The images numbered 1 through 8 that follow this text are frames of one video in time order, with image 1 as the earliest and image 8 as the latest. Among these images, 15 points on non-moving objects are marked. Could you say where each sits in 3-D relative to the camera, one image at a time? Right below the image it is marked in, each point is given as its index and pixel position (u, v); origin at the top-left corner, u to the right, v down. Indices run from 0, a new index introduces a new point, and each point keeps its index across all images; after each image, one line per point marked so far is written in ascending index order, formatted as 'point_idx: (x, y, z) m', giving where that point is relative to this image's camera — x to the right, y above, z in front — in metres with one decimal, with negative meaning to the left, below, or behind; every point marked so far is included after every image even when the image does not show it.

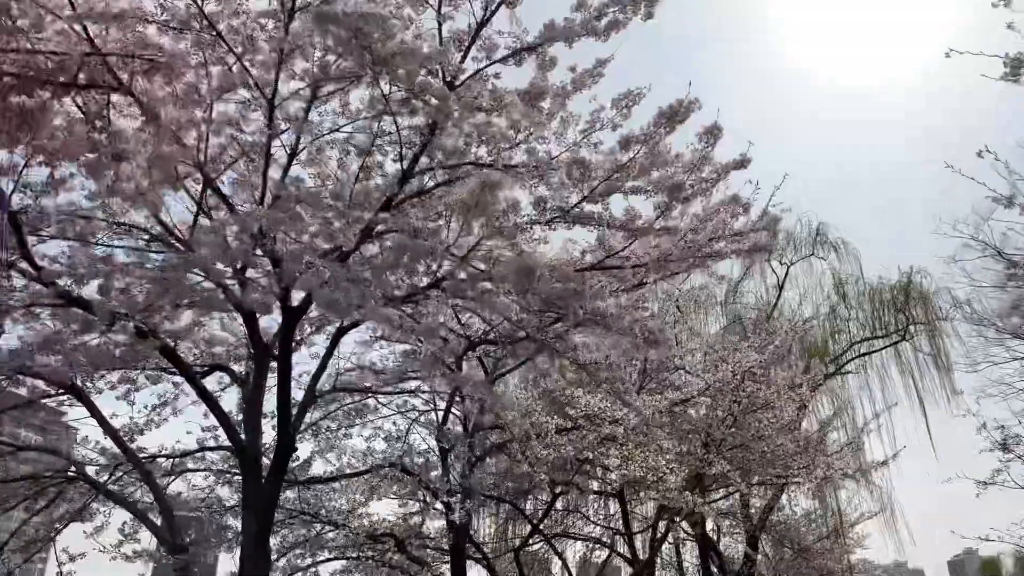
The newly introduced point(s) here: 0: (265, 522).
0: (-1.3, -1.2, +4.3) m
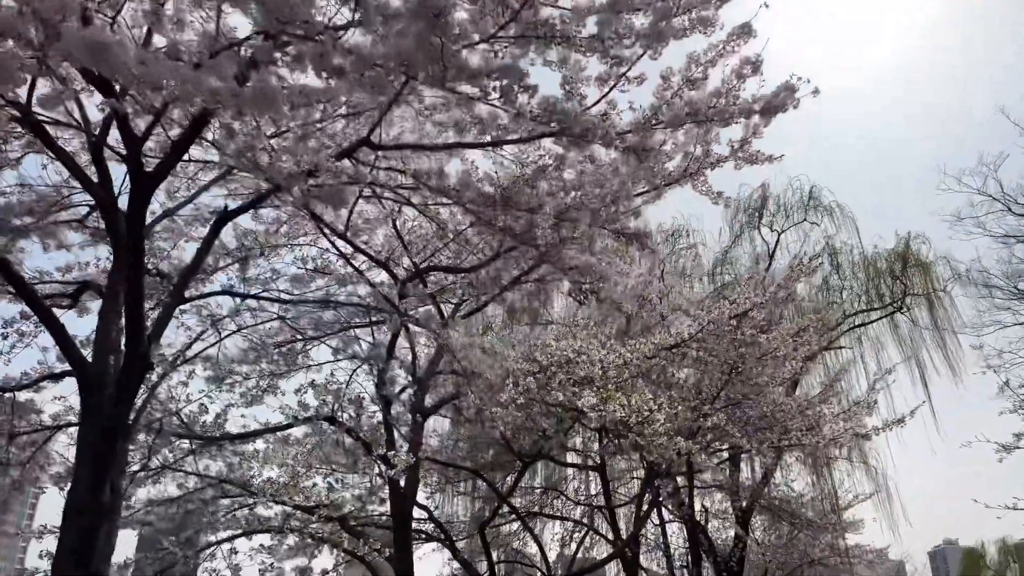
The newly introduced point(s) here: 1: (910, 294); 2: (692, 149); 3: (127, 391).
0: (-1.6, -0.7, +3.1) m
1: (+6.6, -0.2, +13.8) m
2: (+1.2, +1.0, +5.7) m
3: (-1.6, -0.4, +3.4) m
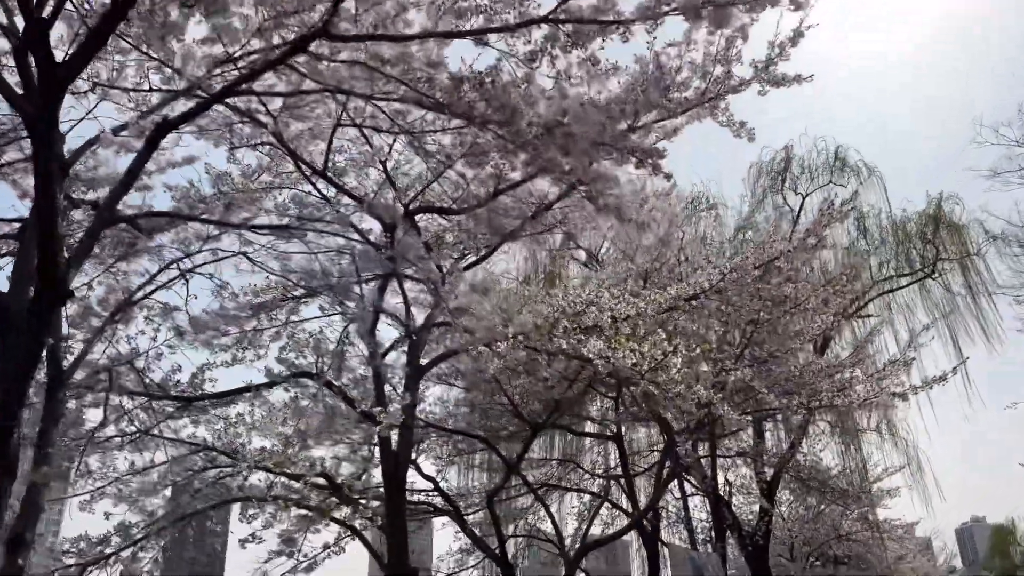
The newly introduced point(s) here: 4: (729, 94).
0: (-1.6, -0.4, +2.7) m
1: (+6.8, +0.4, +13.2) m
2: (+1.2, +1.3, +5.1) m
3: (-1.6, -0.1, +2.9) m
4: (+1.4, +1.2, +5.2) m
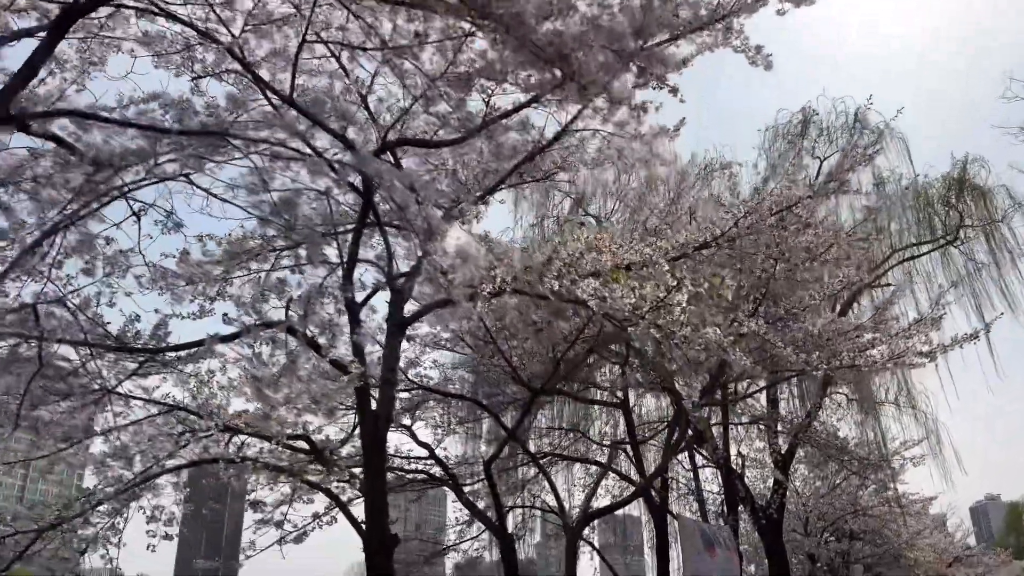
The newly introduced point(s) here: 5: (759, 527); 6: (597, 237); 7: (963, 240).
0: (-1.7, -0.1, +2.2) m
1: (+6.9, +1.0, +12.6) m
2: (+1.2, +1.7, +4.6) m
3: (-1.7, +0.1, +2.4) m
4: (+1.3, +1.5, +4.7) m
5: (+3.5, -3.4, +11.8) m
6: (+0.6, +0.3, +5.7) m
7: (+6.8, +0.7, +12.4) m
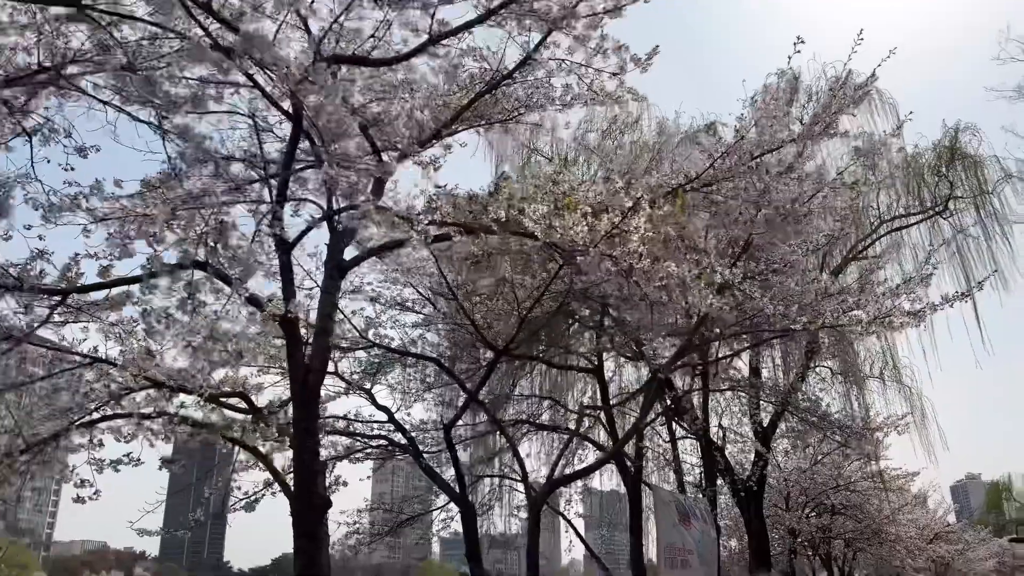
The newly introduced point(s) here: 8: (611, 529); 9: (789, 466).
0: (-1.9, +0.1, +1.7) m
1: (+6.5, +1.4, +12.2) m
2: (+0.9, +2.0, +4.1) m
3: (-1.9, +0.4, +1.9) m
4: (+1.1, +1.8, +4.2) m
5: (+3.1, -2.9, +11.5) m
6: (+0.3, +0.7, +5.2) m
7: (+6.4, +1.2, +12.0) m
8: (+1.4, -3.3, +11.3) m
9: (+4.8, -3.1, +14.4) m
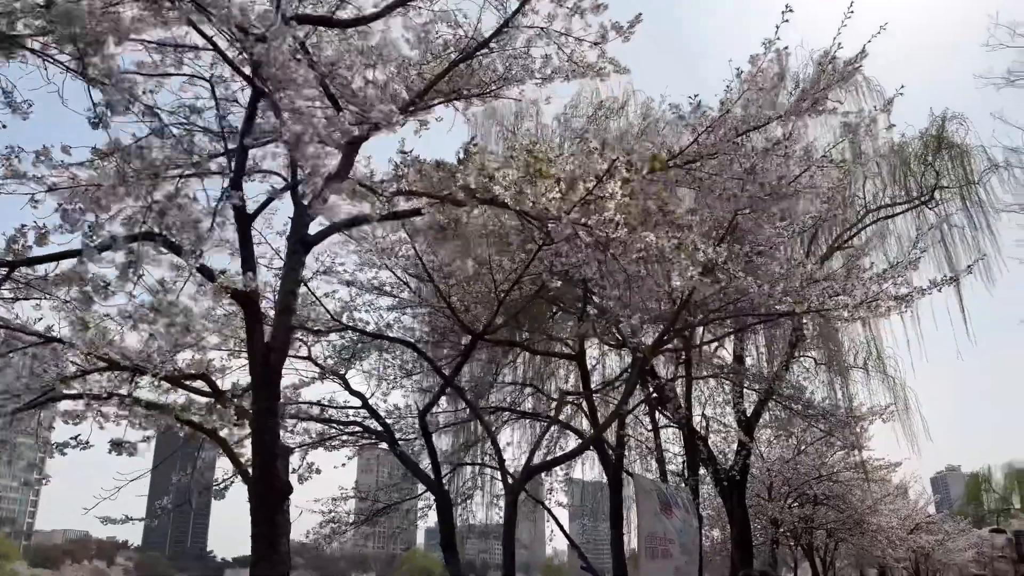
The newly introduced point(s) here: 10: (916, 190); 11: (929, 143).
0: (-2.0, +0.2, +1.5) m
1: (+6.3, +1.6, +12.0) m
2: (+0.8, +2.1, +3.9) m
3: (-2.0, +0.5, +1.7) m
4: (+0.9, +1.9, +4.0) m
5: (+2.8, -2.7, +11.3) m
6: (+0.2, +0.8, +5.0) m
7: (+6.1, +1.3, +11.9) m
8: (+1.1, -3.1, +11.2) m
9: (+4.5, -2.9, +14.3) m
10: (+6.0, +1.5, +12.3) m
11: (+6.2, +2.2, +12.2) m
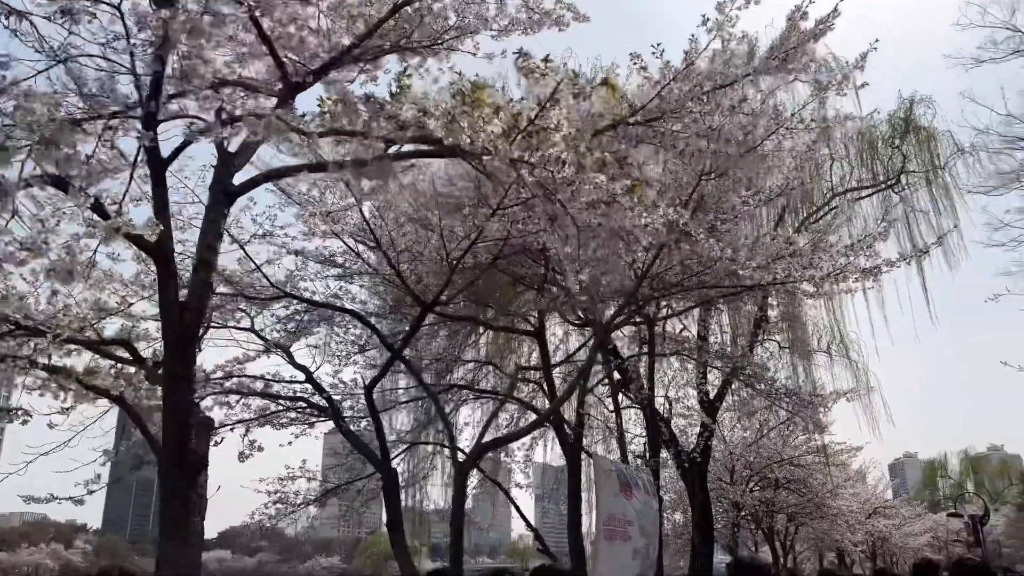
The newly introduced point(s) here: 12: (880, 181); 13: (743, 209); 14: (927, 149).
0: (-2.2, +0.4, +1.1) m
1: (+5.7, +1.8, +11.9) m
2: (+0.6, +2.2, +3.5) m
3: (-2.2, +0.7, +1.3) m
4: (+0.7, +2.1, +3.6) m
5: (+2.3, -2.5, +11.2) m
6: (-0.1, +1.0, +4.7) m
7: (+5.6, +1.6, +11.8) m
8: (+0.5, -2.8, +10.9) m
9: (+3.8, -2.6, +14.2) m
10: (+5.4, +1.7, +12.1) m
11: (+5.7, +2.5, +12.1) m
12: (+5.3, +1.6, +11.9) m
13: (+1.9, +0.6, +6.9) m
14: (+6.1, +2.1, +12.0) m
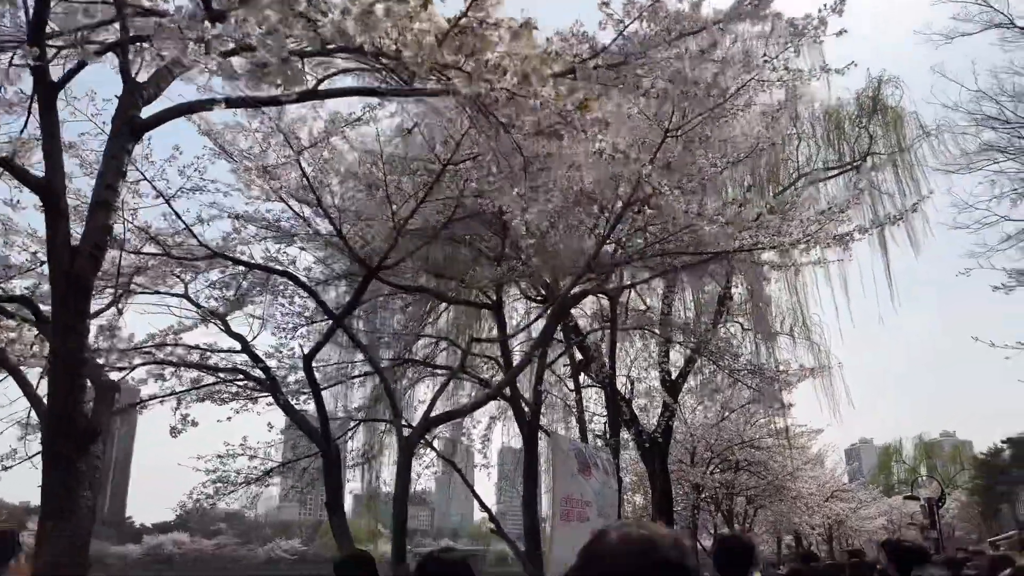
0: (-2.3, +0.6, +0.6) m
1: (+5.2, +2.1, +11.7) m
2: (+0.4, +2.4, +3.1) m
3: (-2.3, +0.9, +0.8) m
4: (+0.5, +2.3, +3.2) m
5: (+1.7, -2.1, +10.9) m
6: (-0.4, +1.2, +4.3) m
7: (+5.1, +1.9, +11.6) m
8: (0.0, -2.5, +10.6) m
9: (+3.1, -2.2, +14.0) m
10: (+4.9, +2.0, +11.9) m
11: (+5.1, +2.8, +11.9) m
12: (+4.8, +1.9, +11.7) m
13: (+1.6, +0.9, +6.6) m
14: (+5.5, +2.4, +11.8) m
